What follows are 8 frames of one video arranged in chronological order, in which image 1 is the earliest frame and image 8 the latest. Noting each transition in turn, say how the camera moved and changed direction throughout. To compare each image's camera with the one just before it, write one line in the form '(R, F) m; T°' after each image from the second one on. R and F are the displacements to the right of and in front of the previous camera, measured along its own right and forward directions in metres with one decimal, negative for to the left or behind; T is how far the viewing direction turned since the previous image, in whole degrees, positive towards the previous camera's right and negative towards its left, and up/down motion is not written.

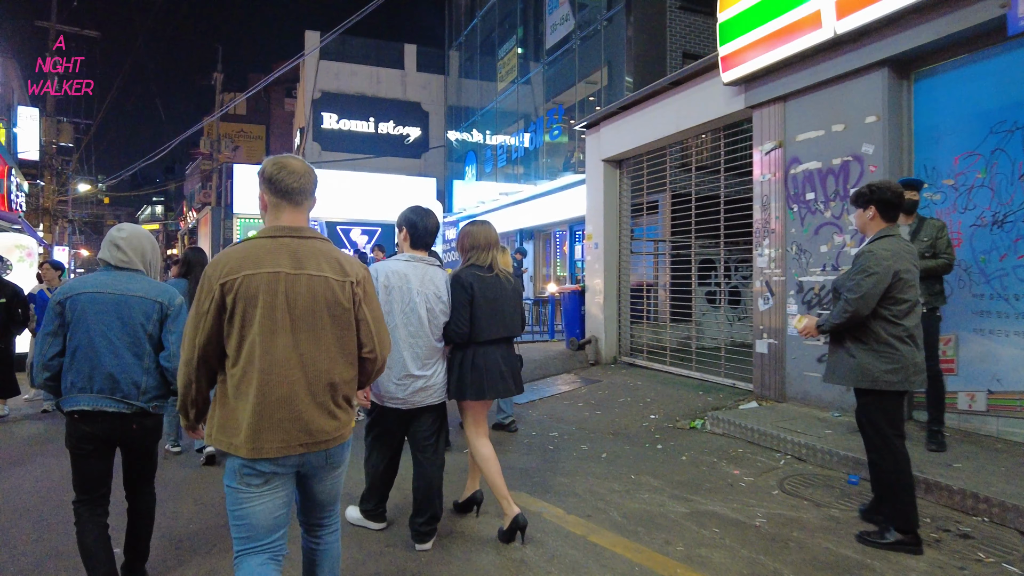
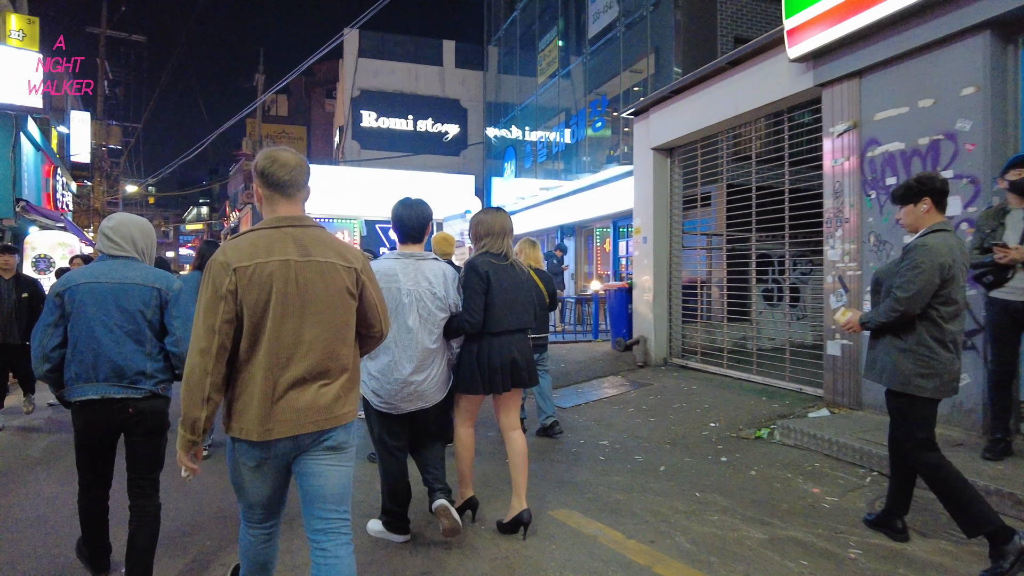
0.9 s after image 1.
(-0.1, +0.5) m; -3°
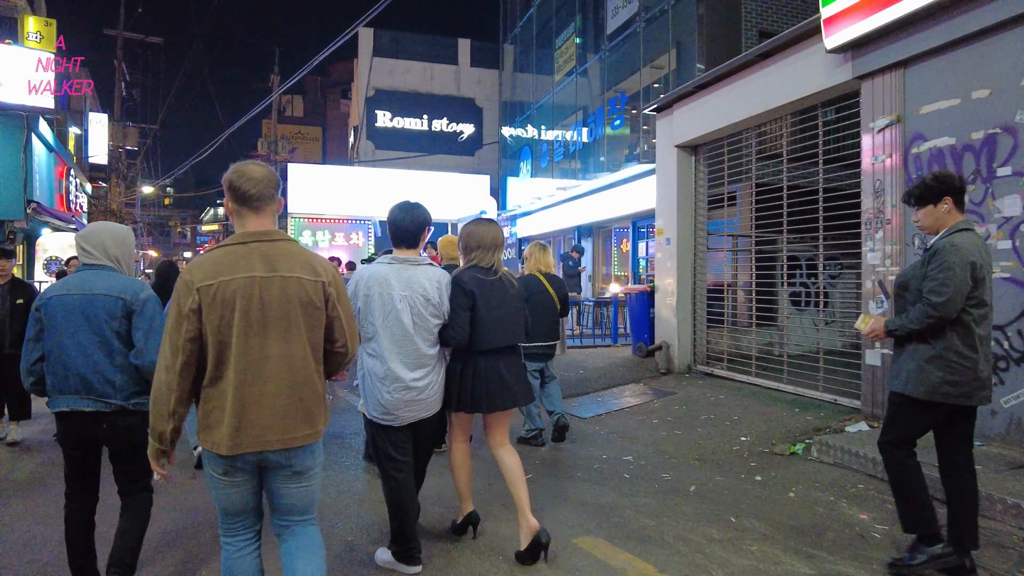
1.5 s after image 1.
(0.0, +0.3) m; -1°
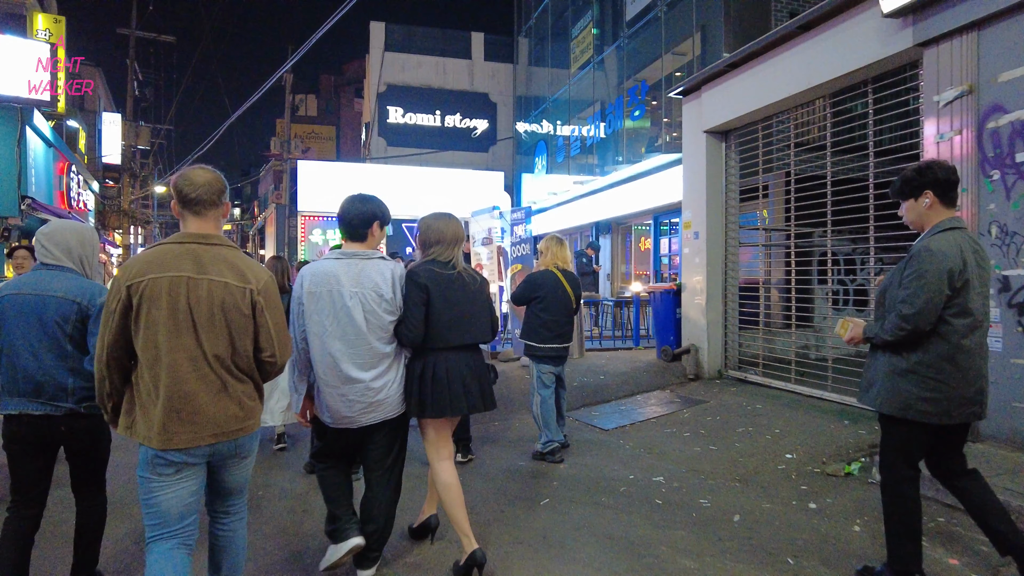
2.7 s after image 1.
(0.0, +0.6) m; -1°
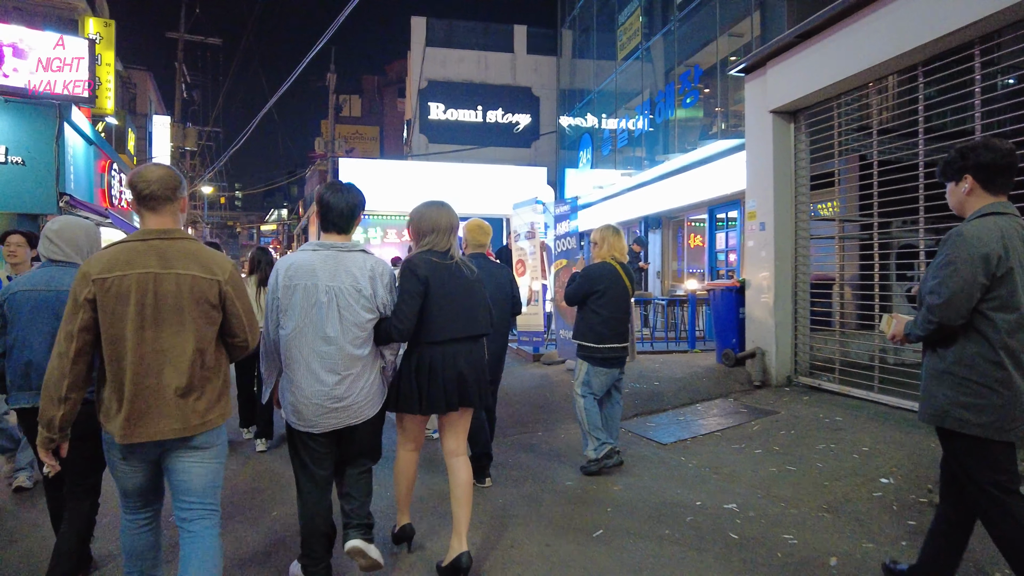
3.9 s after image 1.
(0.0, +0.6) m; -4°
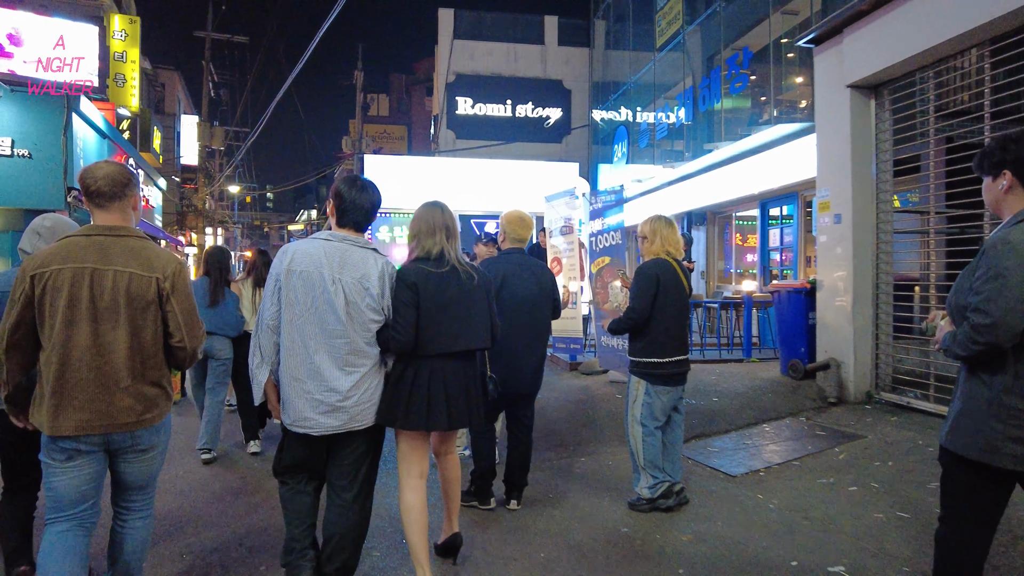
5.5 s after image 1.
(-0.1, +0.8) m; -2°
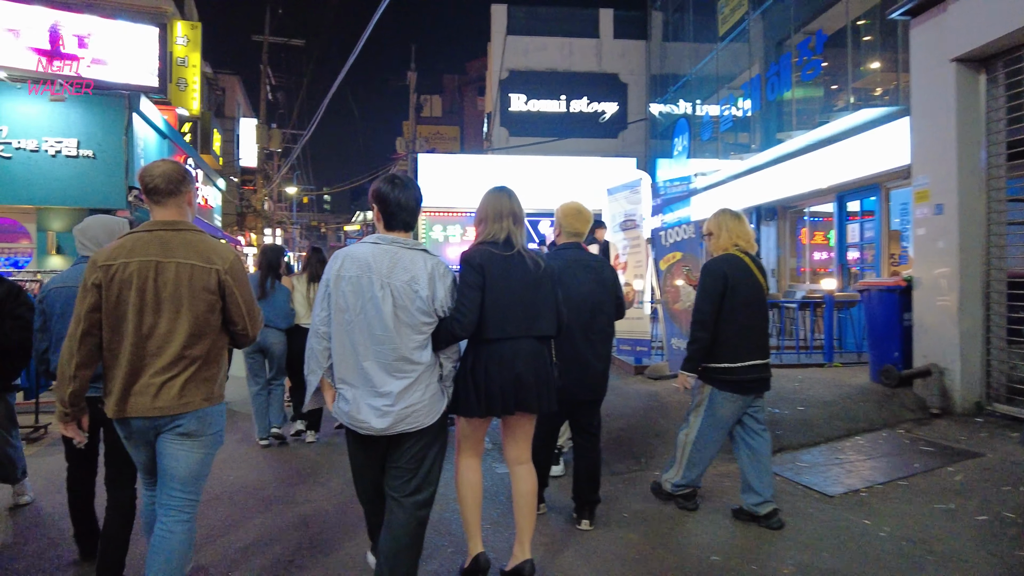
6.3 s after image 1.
(-0.1, +0.4) m; -4°
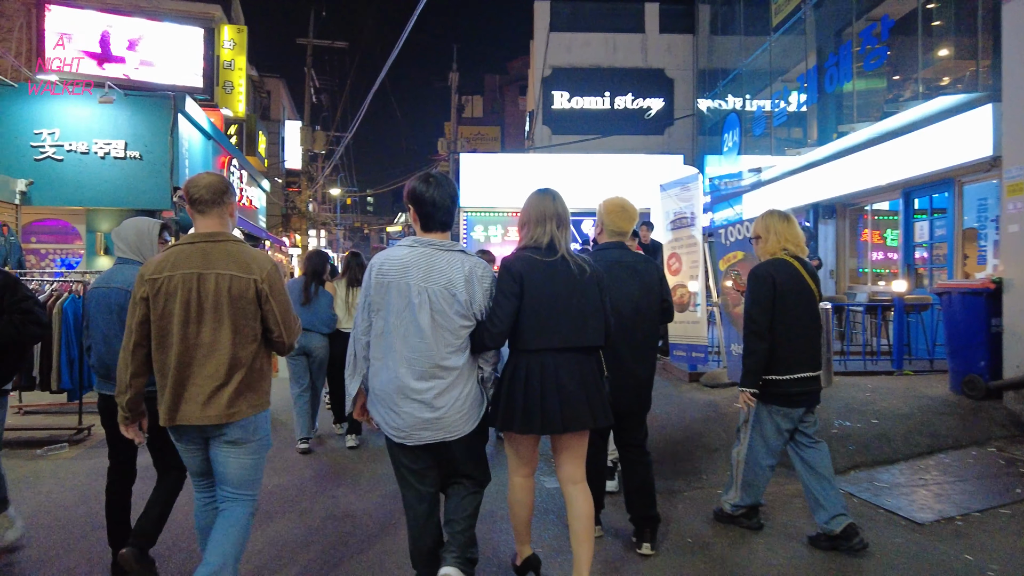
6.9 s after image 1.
(-0.1, +0.3) m; -3°
